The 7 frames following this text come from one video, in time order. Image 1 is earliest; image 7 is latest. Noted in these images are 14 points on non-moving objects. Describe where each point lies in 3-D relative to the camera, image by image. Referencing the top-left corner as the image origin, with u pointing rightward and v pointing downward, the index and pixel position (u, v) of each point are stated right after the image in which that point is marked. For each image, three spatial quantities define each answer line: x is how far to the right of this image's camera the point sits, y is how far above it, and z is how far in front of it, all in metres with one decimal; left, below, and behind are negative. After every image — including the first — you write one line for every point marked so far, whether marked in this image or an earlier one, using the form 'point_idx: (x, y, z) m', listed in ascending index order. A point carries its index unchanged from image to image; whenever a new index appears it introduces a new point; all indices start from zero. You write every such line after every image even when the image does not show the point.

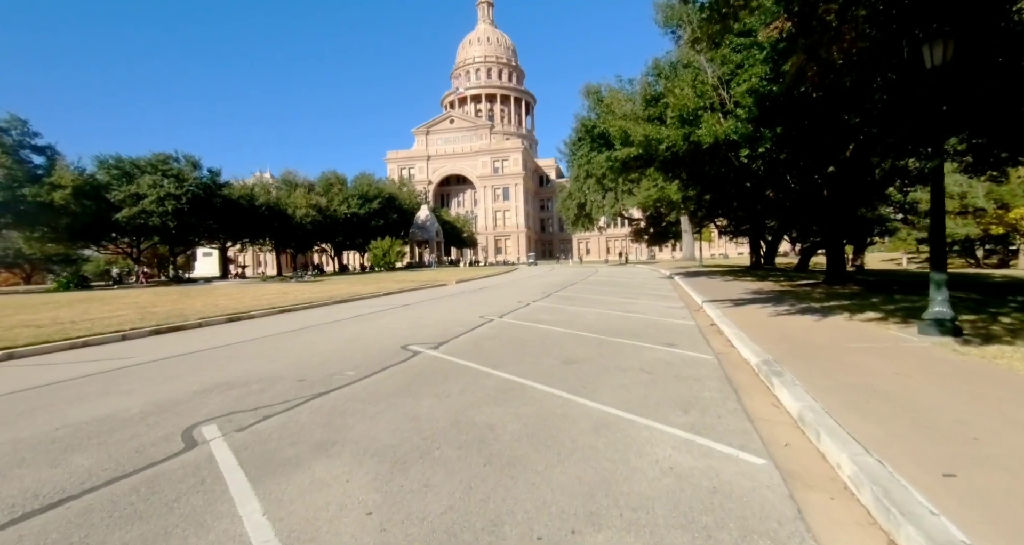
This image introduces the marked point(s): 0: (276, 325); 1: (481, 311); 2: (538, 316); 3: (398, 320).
0: (-6.9, -1.6, +12.5) m
1: (-1.0, -1.3, +13.5) m
2: (+0.8, -1.3, +12.2) m
3: (-3.4, -1.3, +12.2) m
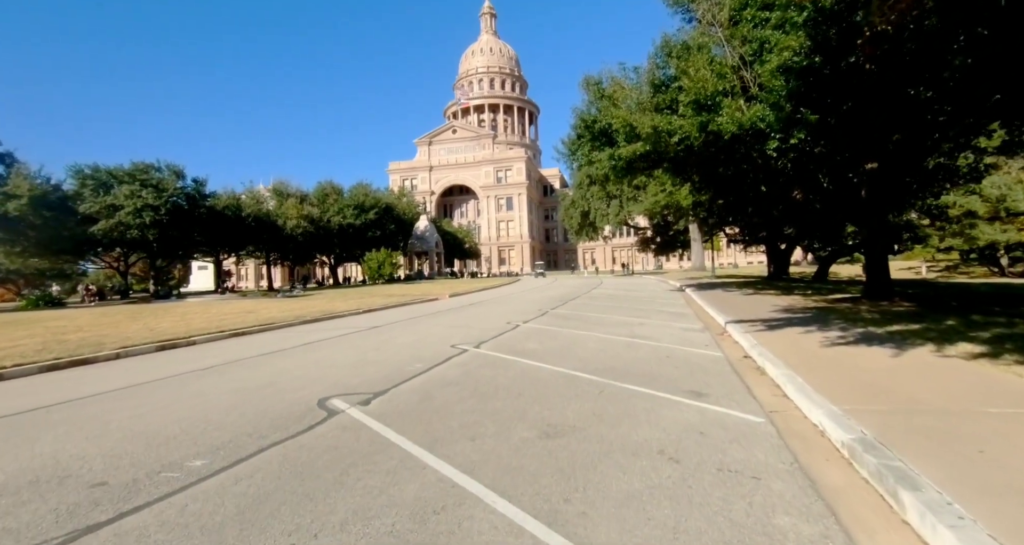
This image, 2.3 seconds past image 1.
0: (-7.4, -2.1, +10.2) m
1: (-1.5, -1.7, +11.1) m
2: (+0.3, -1.7, +9.8) m
3: (-3.8, -1.8, +9.8) m
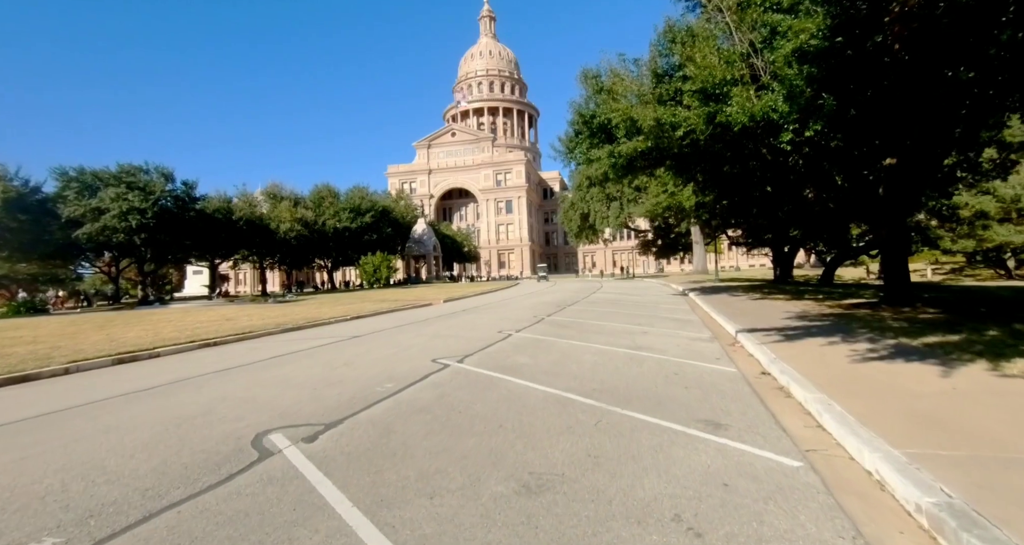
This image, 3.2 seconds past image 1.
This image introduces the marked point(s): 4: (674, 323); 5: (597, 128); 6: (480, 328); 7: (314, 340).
0: (-7.7, -2.2, +9.1) m
1: (-1.7, -1.9, +10.0) m
2: (0.0, -1.9, +8.8) m
3: (-4.1, -1.9, +8.8) m
4: (+6.0, -1.8, +15.2) m
5: (+3.7, +6.3, +17.9) m
6: (-1.1, -1.9, +13.9) m
7: (-6.3, -2.2, +13.1) m
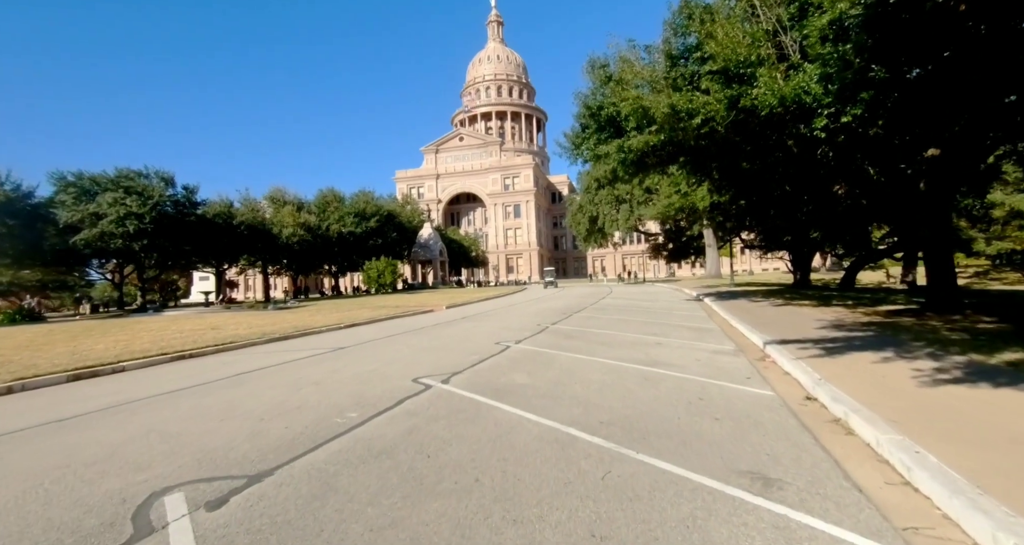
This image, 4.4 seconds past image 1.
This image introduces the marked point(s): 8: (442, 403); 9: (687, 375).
0: (-7.8, -2.3, +8.1) m
1: (-1.8, -2.0, +8.8) m
2: (-0.1, -1.9, +7.5) m
3: (-4.2, -2.0, +7.6) m
4: (+6.0, -2.0, +13.8) m
5: (+3.8, +6.1, +16.6) m
6: (-1.1, -2.0, +12.6) m
7: (-6.4, -2.3, +12.0) m
8: (-1.0, -1.9, +6.1) m
9: (+3.4, -2.0, +8.1) m
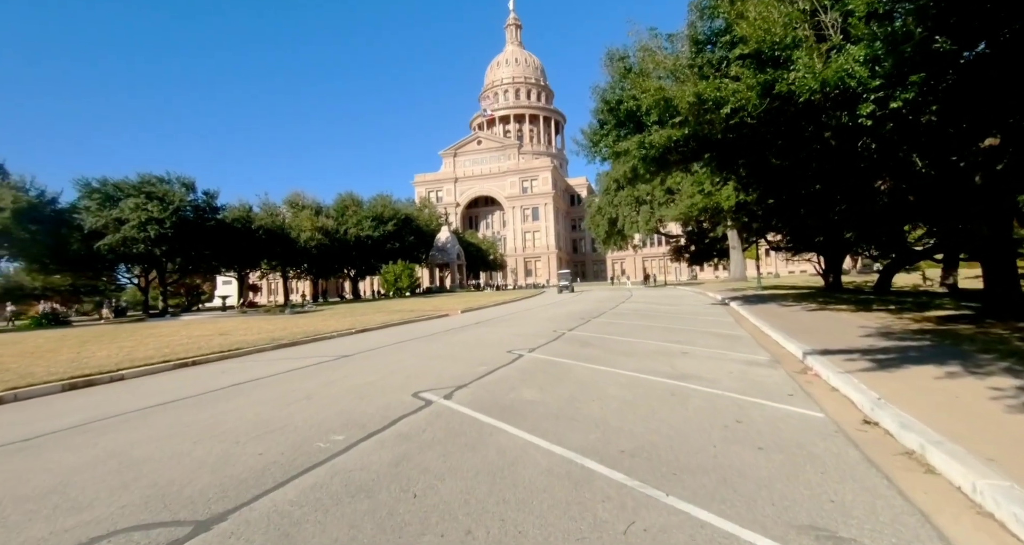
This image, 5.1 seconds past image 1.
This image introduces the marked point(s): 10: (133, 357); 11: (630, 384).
0: (-7.6, -2.4, +7.7) m
1: (-1.6, -2.1, +8.2) m
2: (+0.1, -2.0, +6.8) m
3: (-4.0, -2.1, +7.1) m
4: (+6.4, -2.1, +12.8) m
5: (+4.3, +6.0, +15.8) m
6: (-0.7, -2.1, +11.9) m
7: (-6.0, -2.4, +11.6) m
8: (-0.9, -2.0, +5.5) m
9: (+3.6, -2.1, +7.2) m
10: (-10.4, -2.3, +11.3) m
11: (+2.2, -2.0, +7.6) m
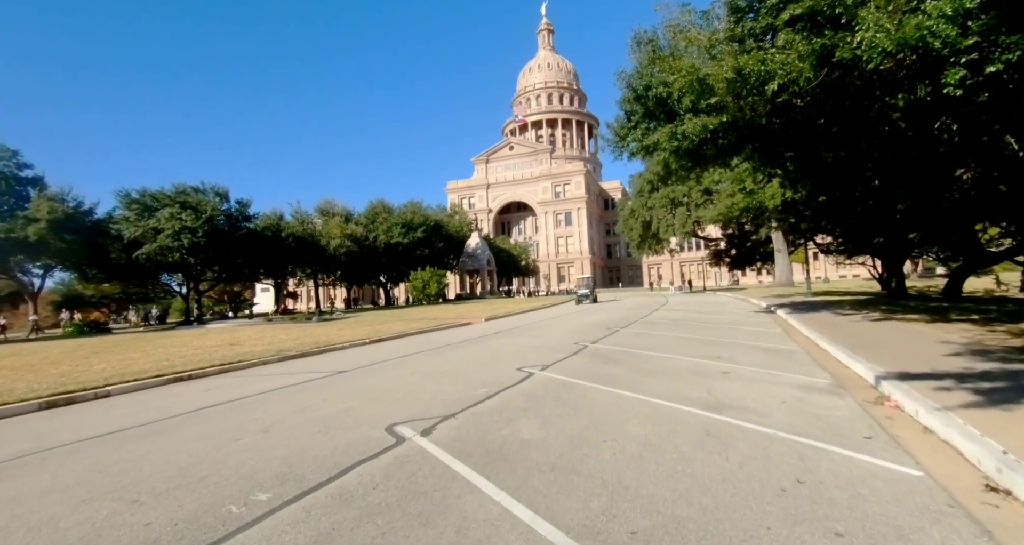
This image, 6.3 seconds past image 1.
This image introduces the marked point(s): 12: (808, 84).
0: (-7.5, -2.6, +7.0) m
1: (-1.5, -2.2, +7.0) m
2: (0.0, -2.1, +5.5) m
3: (-4.0, -2.2, +6.1) m
4: (+6.8, -2.2, +11.0) m
5: (+4.9, +5.8, +14.3) m
6: (-0.4, -2.3, +10.7) m
7: (-5.7, -2.6, +10.8) m
8: (-1.1, -2.1, +4.3) m
9: (+3.6, -2.2, +5.7) m
10: (-10.1, -2.6, +10.9) m
11: (+2.2, -2.1, +6.2) m
12: (+6.3, +4.0, +8.9) m
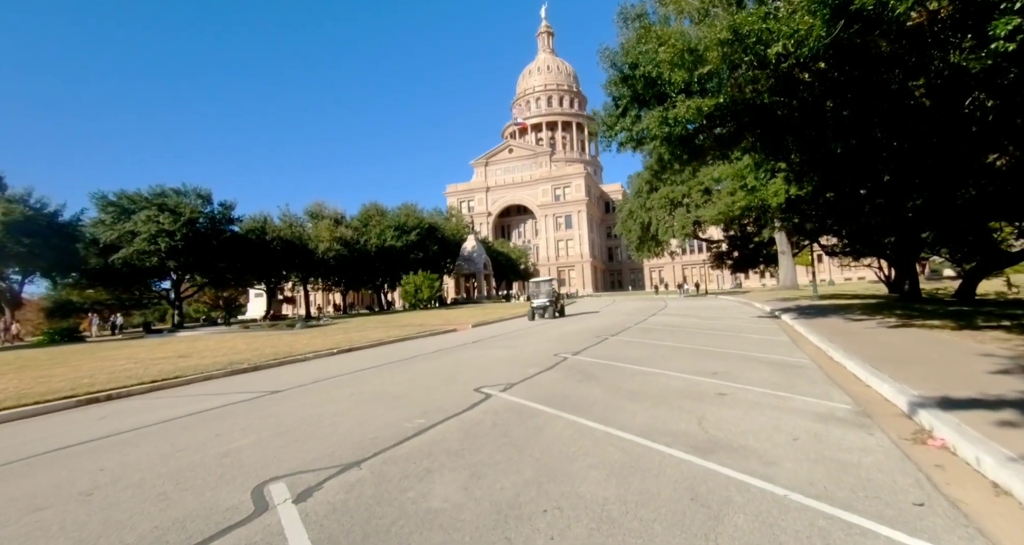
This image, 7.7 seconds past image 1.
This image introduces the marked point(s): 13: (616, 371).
0: (-8.4, -2.7, +5.6) m
1: (-2.4, -2.2, +5.6) m
2: (-0.8, -2.1, +4.0) m
3: (-4.9, -2.3, +4.7) m
4: (+6.0, -2.3, +9.5) m
5: (+4.1, +5.7, +12.8) m
6: (-1.2, -2.4, +9.2) m
7: (-6.5, -2.7, +9.3) m
8: (-2.0, -2.1, +2.8) m
9: (+2.7, -2.2, +4.2) m
10: (-10.9, -2.7, +9.5) m
11: (+1.3, -2.2, +4.7) m
12: (+5.5, +4.0, +7.4) m
13: (+2.4, -2.3, +9.6) m
